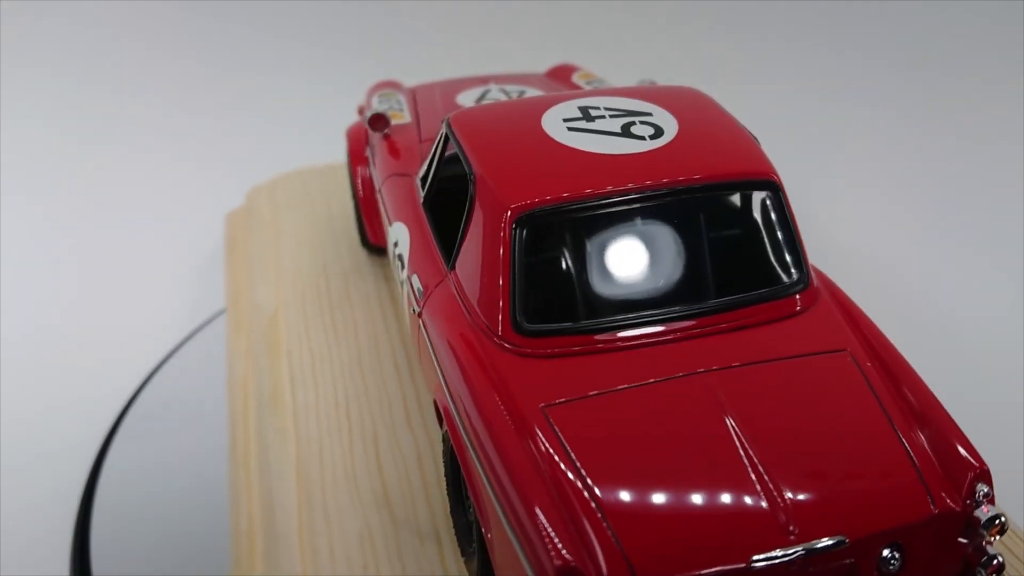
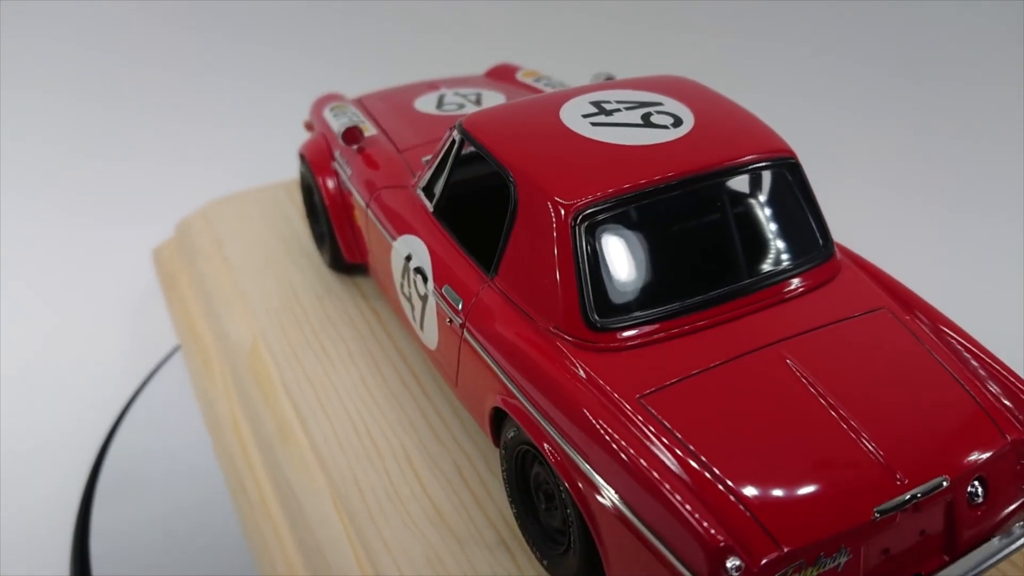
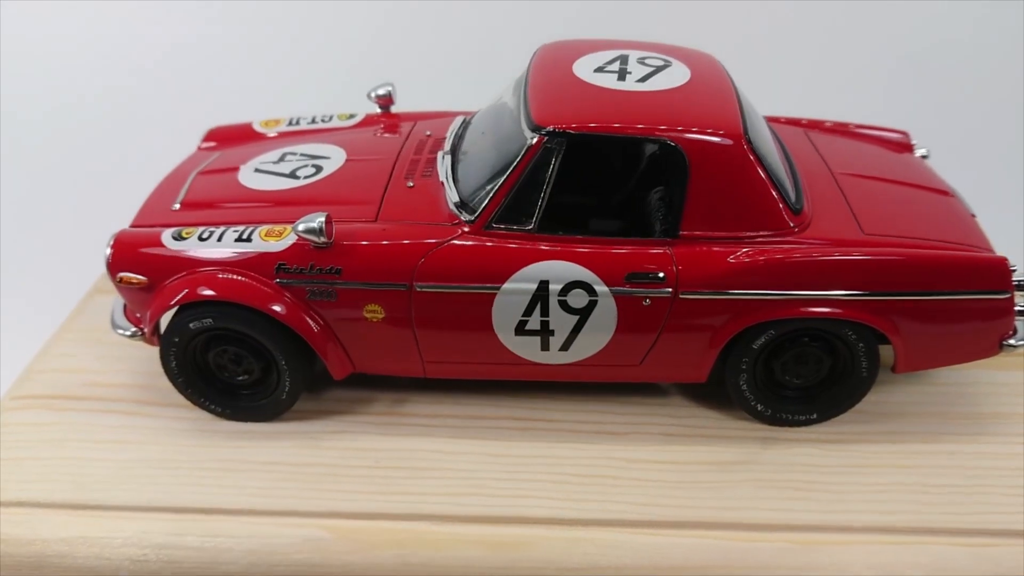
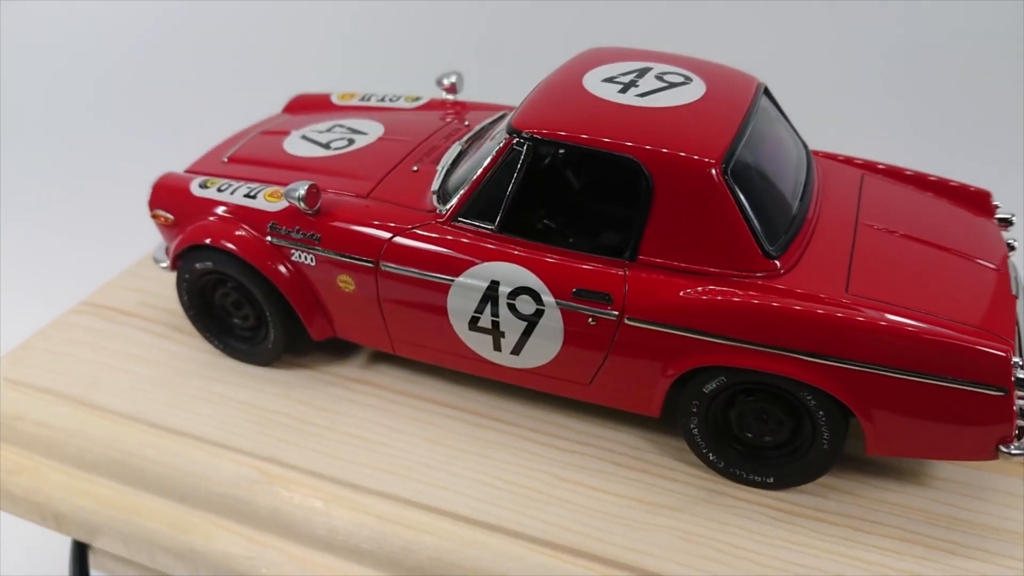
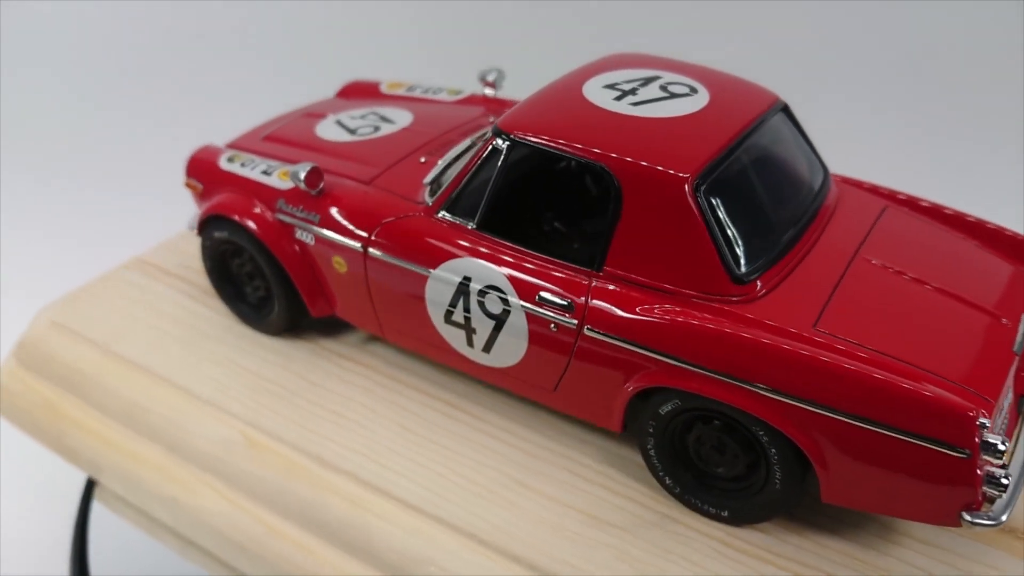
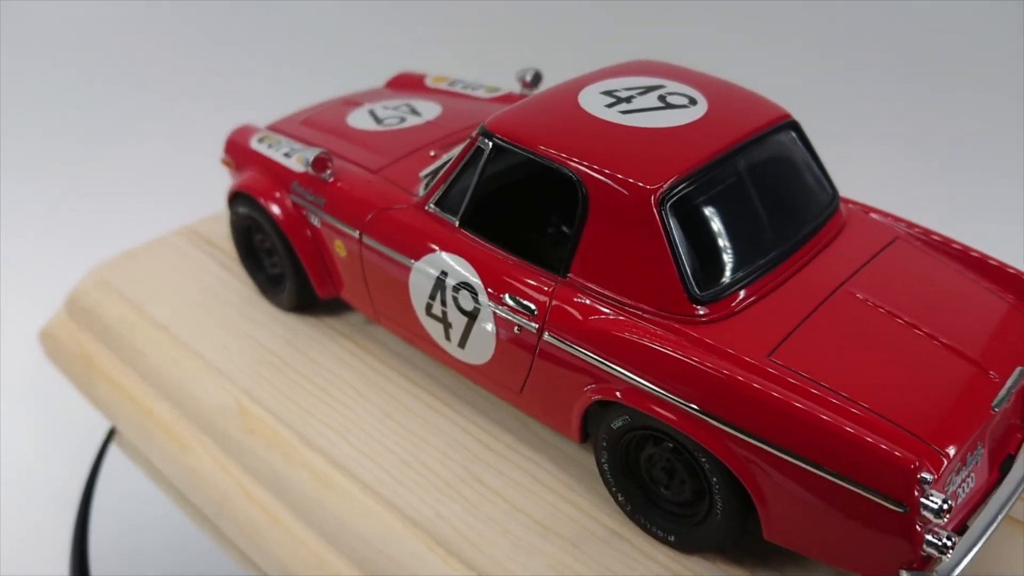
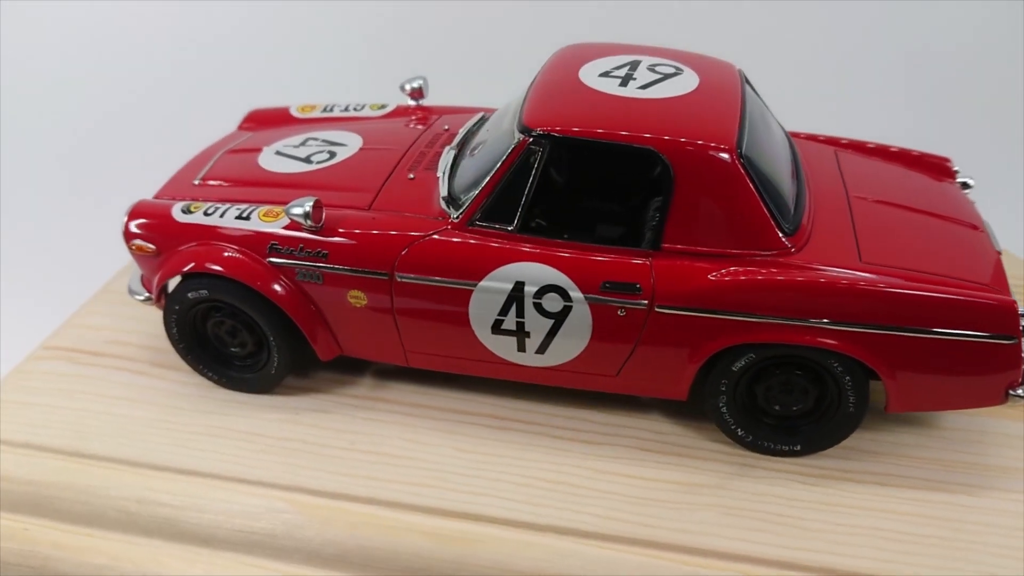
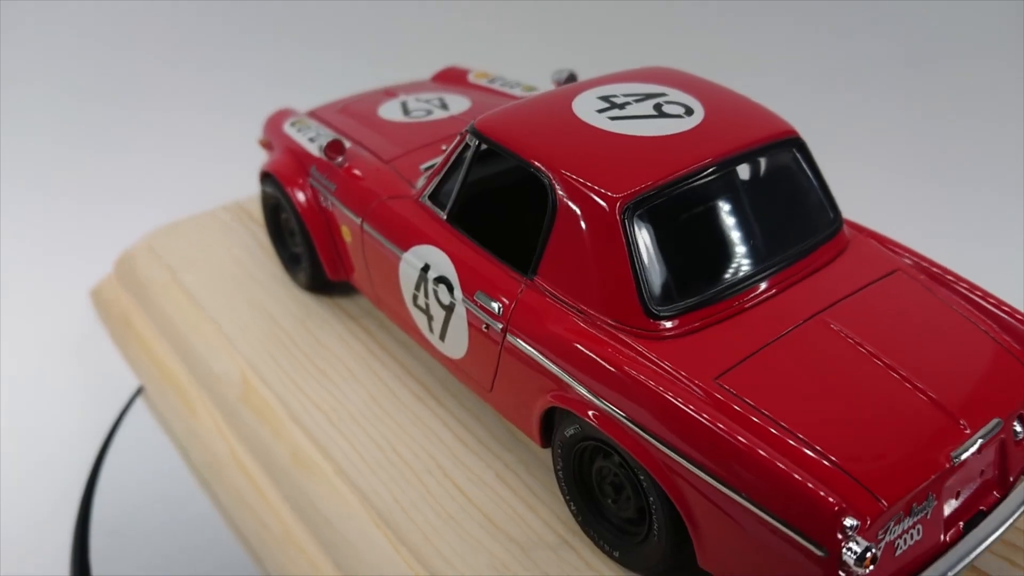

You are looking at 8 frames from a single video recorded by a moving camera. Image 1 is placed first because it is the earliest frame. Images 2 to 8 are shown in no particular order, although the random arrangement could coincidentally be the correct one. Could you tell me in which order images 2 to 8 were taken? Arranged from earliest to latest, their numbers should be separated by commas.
2, 8, 6, 5, 4, 7, 3
